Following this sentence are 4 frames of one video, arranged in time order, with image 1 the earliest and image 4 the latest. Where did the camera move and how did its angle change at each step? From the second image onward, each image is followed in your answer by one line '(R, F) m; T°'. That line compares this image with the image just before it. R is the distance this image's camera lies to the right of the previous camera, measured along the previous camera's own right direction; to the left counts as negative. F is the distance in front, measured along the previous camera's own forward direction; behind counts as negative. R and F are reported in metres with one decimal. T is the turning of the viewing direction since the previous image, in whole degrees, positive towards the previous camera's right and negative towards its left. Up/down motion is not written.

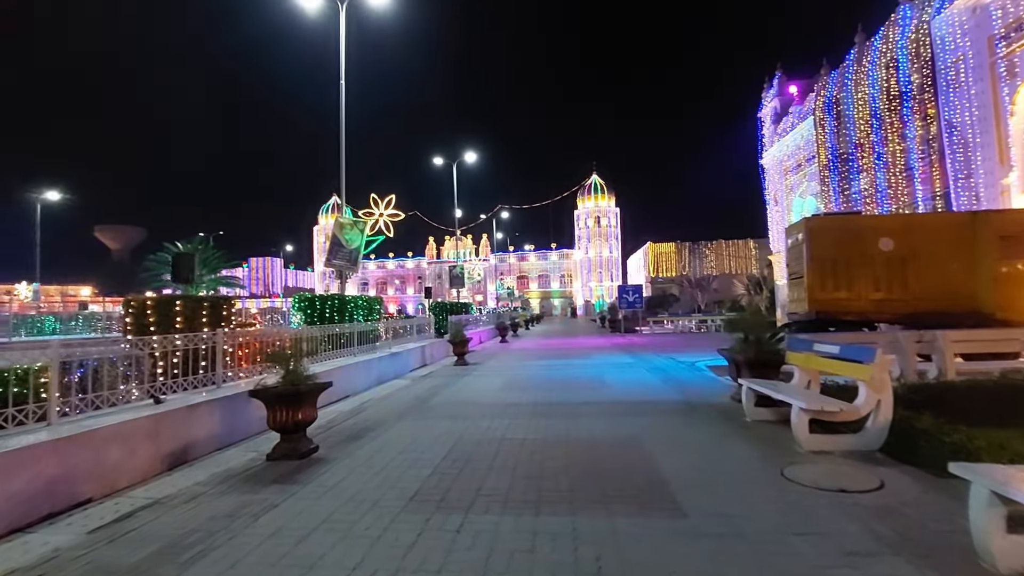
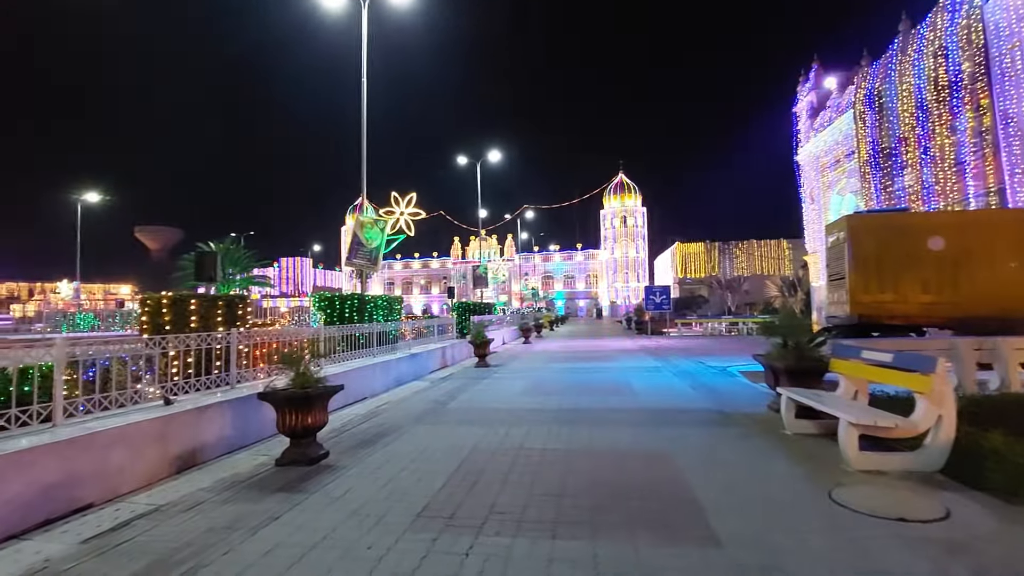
(+0.1, +0.4) m; -3°
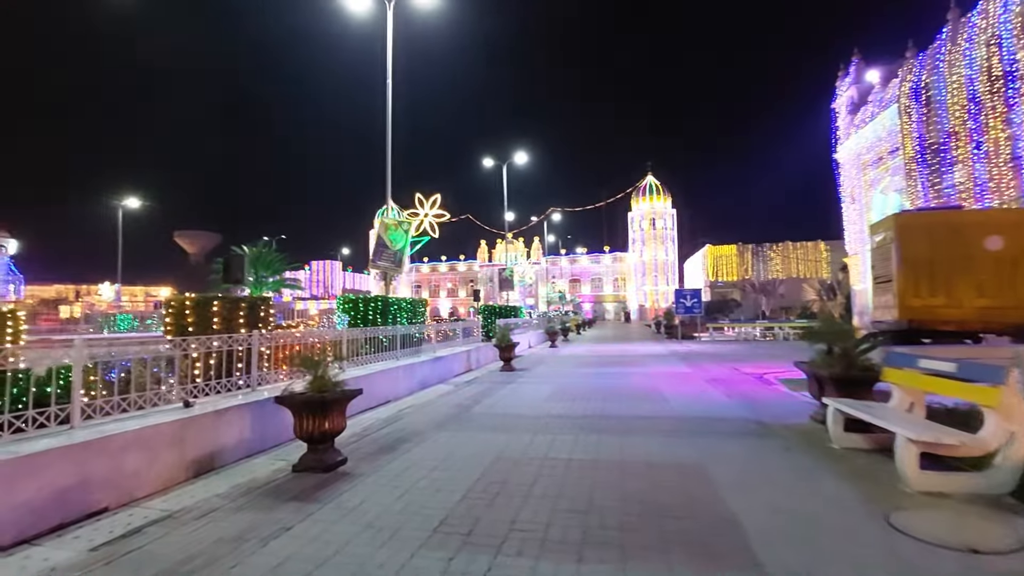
(0.0, +0.3) m; -3°
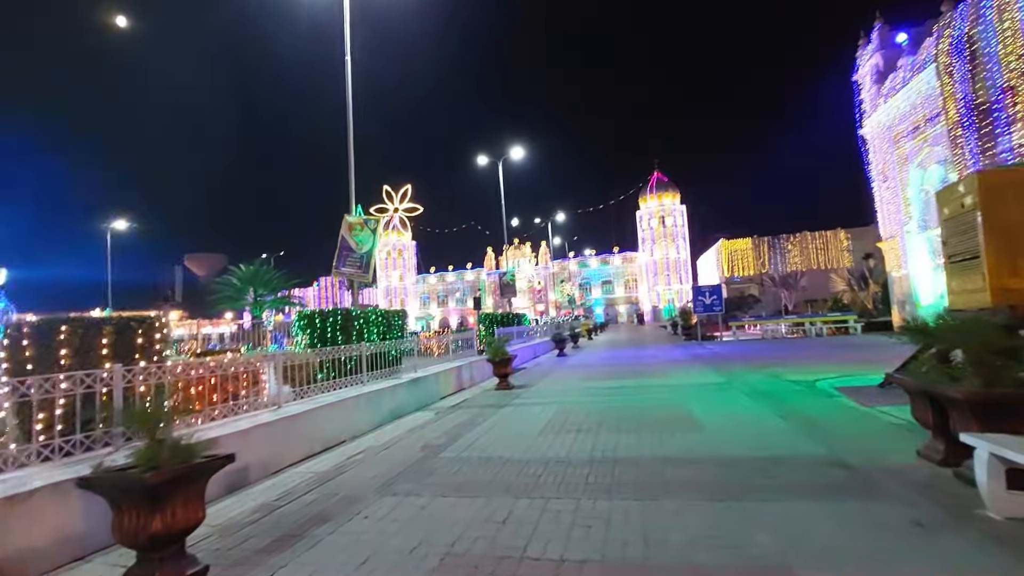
(+0.5, +2.3) m; -1°
